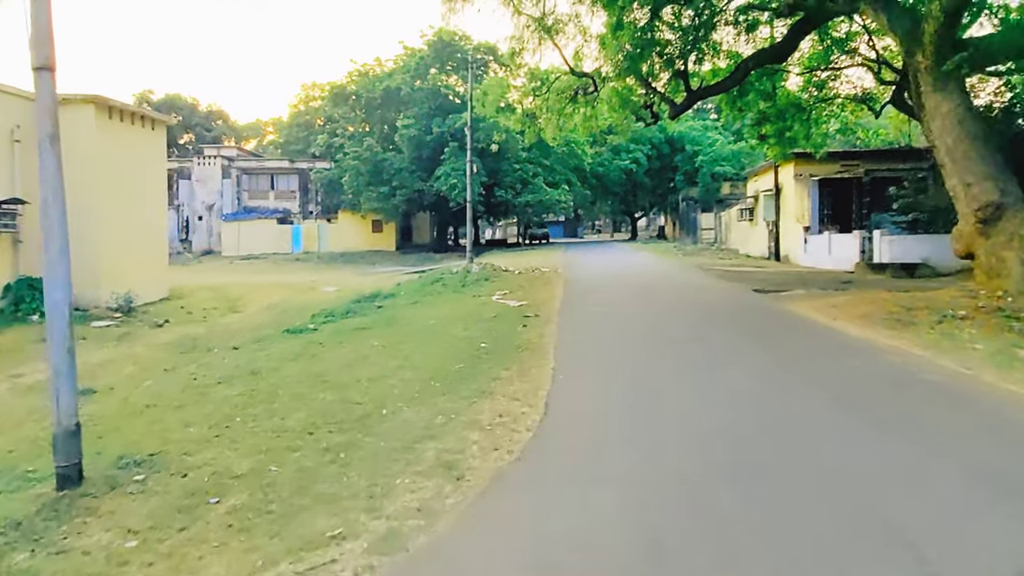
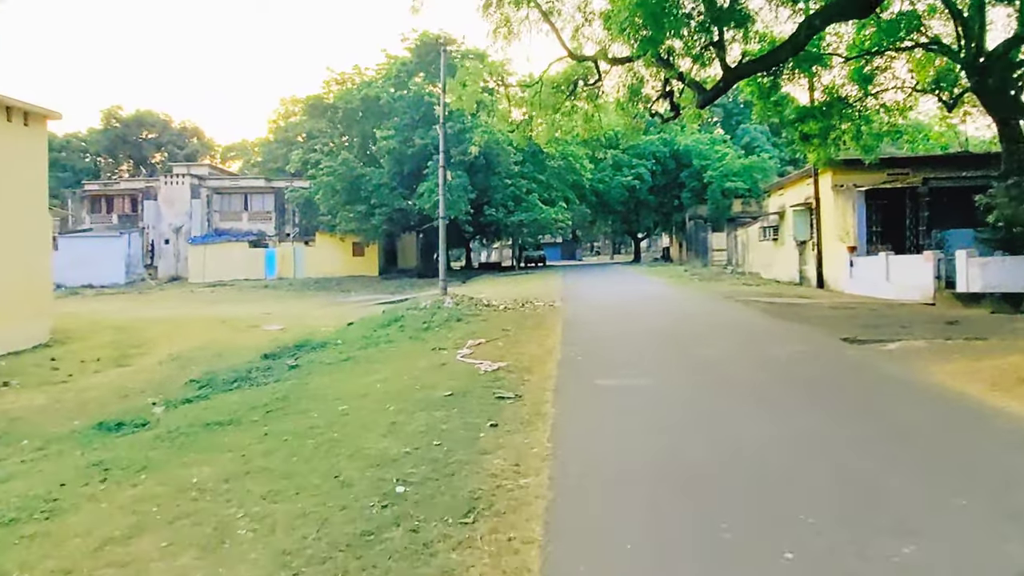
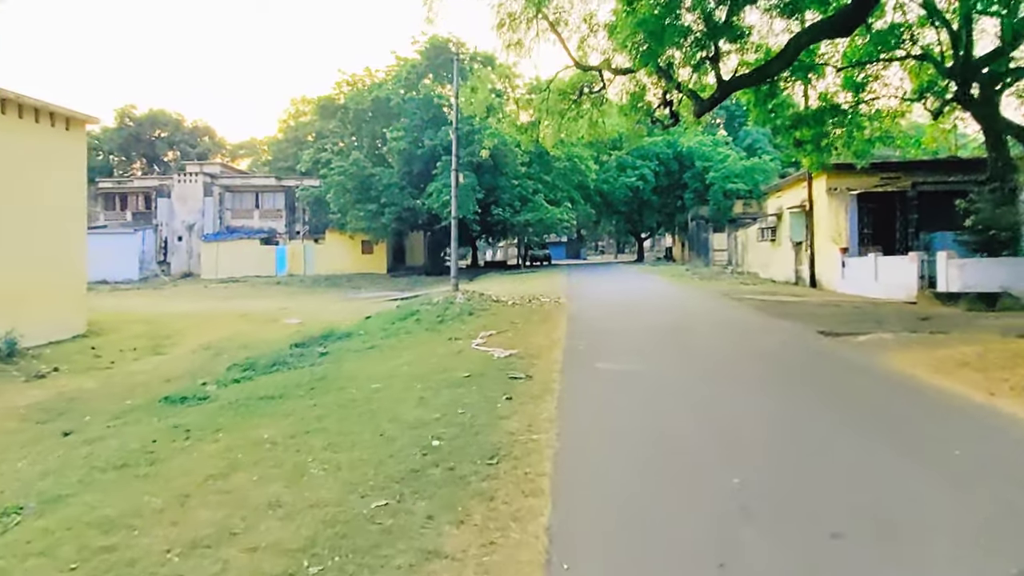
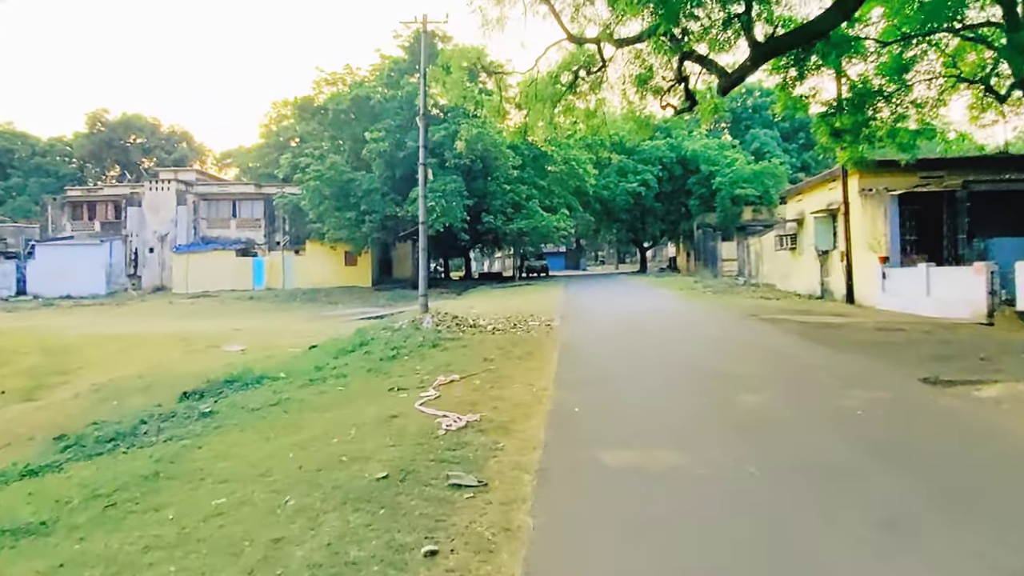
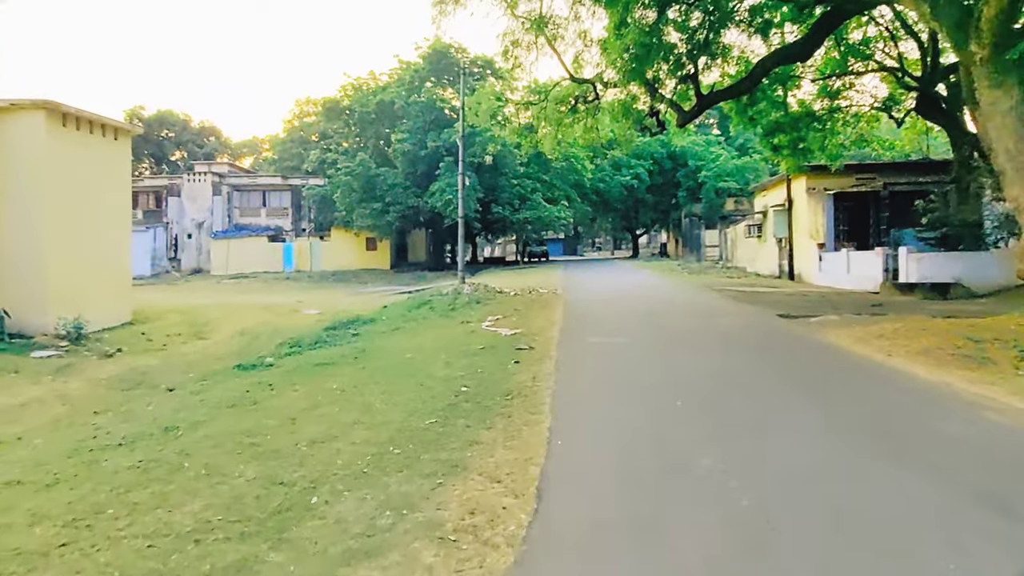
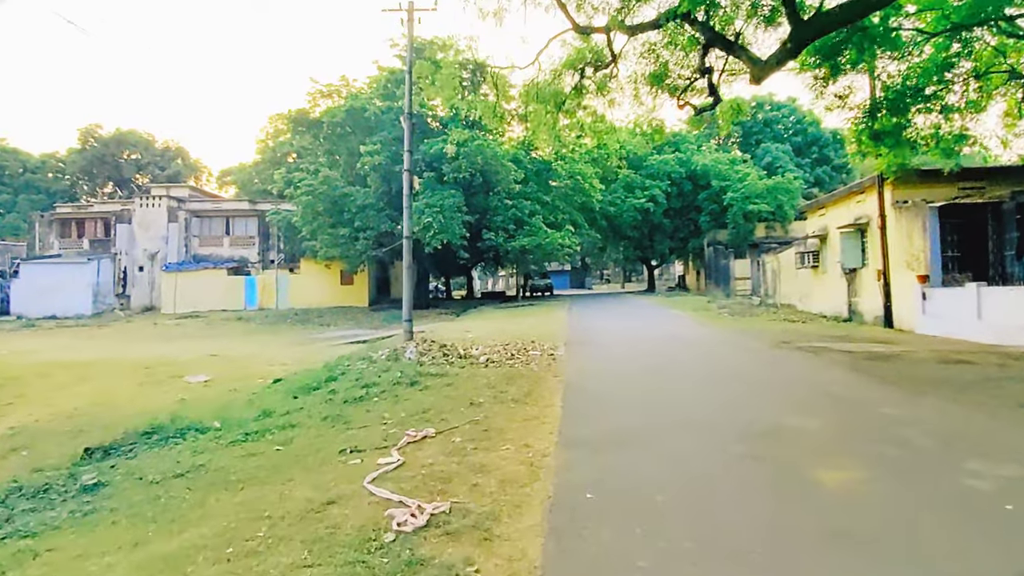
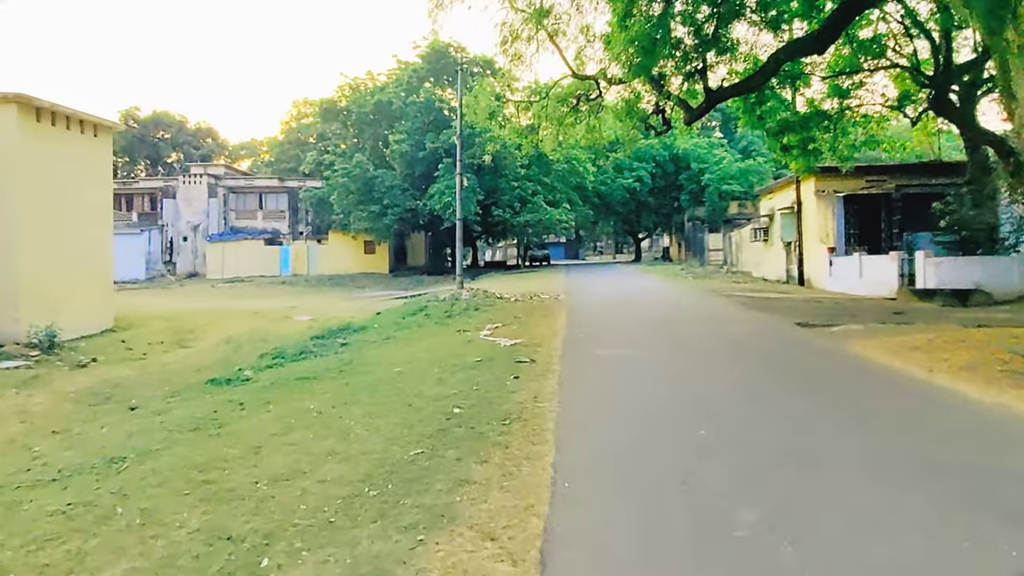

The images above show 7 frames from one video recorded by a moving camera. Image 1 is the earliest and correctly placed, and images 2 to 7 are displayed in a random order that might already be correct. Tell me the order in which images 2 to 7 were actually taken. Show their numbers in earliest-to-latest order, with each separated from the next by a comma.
5, 7, 3, 2, 4, 6
